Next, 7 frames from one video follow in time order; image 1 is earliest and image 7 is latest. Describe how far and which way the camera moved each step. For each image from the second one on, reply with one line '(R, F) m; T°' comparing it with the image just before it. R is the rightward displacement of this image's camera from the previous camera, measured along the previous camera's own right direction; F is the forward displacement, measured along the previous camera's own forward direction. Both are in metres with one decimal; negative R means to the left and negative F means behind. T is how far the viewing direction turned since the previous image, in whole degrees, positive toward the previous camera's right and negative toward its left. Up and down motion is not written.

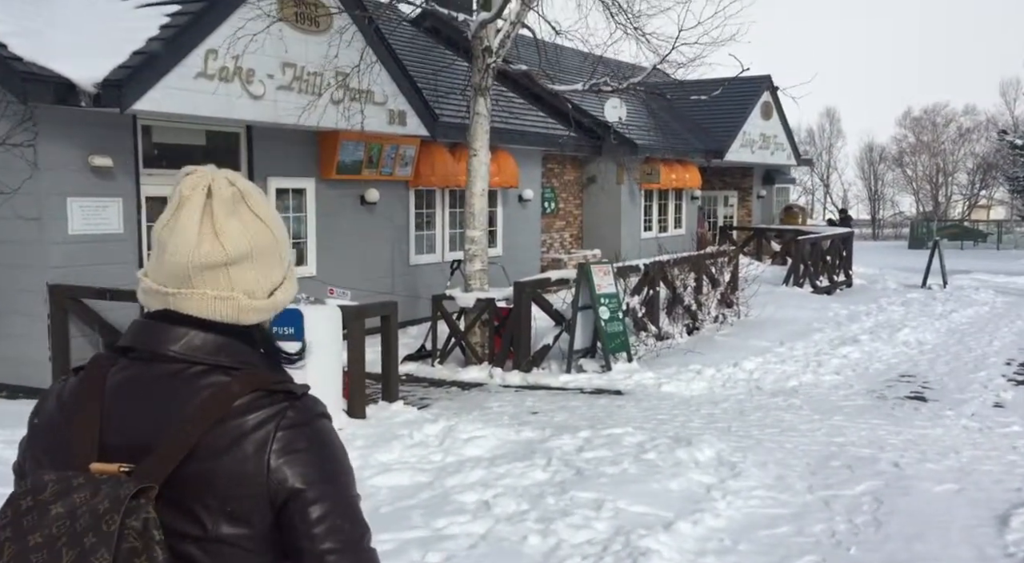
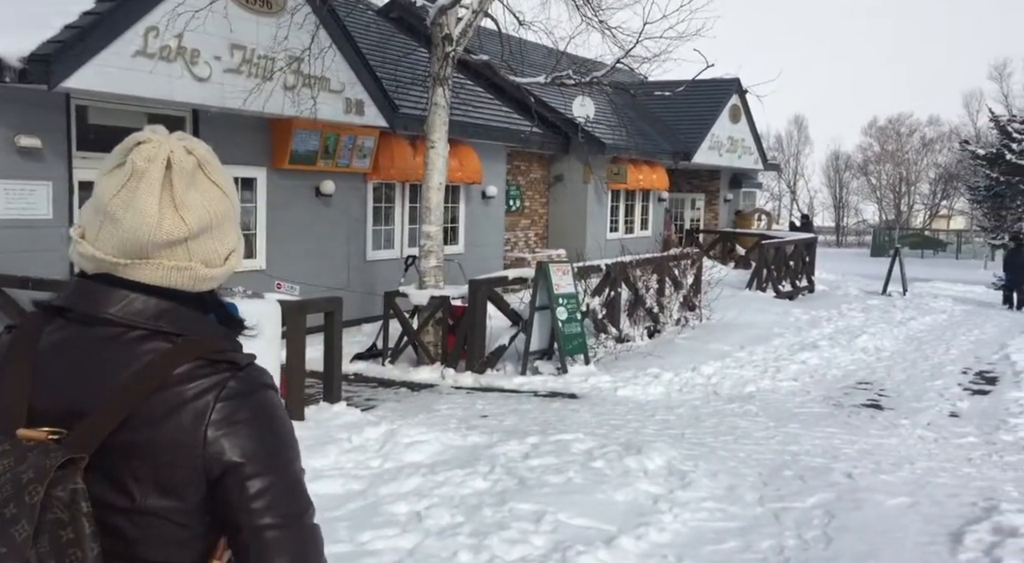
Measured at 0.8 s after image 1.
(+0.1, +0.3) m; +2°
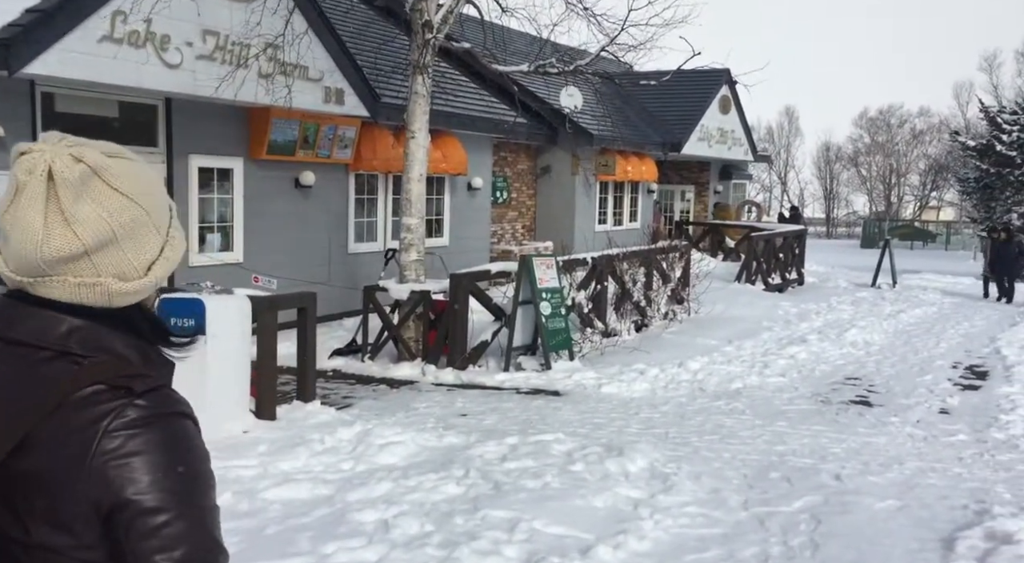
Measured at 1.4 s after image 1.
(+0.1, +0.2) m; 0°
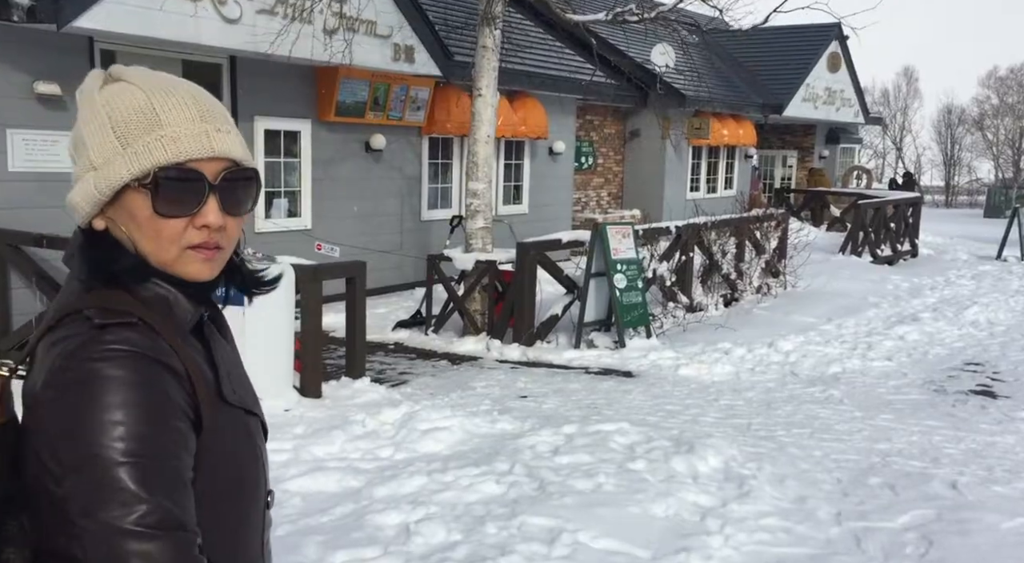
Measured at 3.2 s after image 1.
(+0.2, +0.8) m; -6°
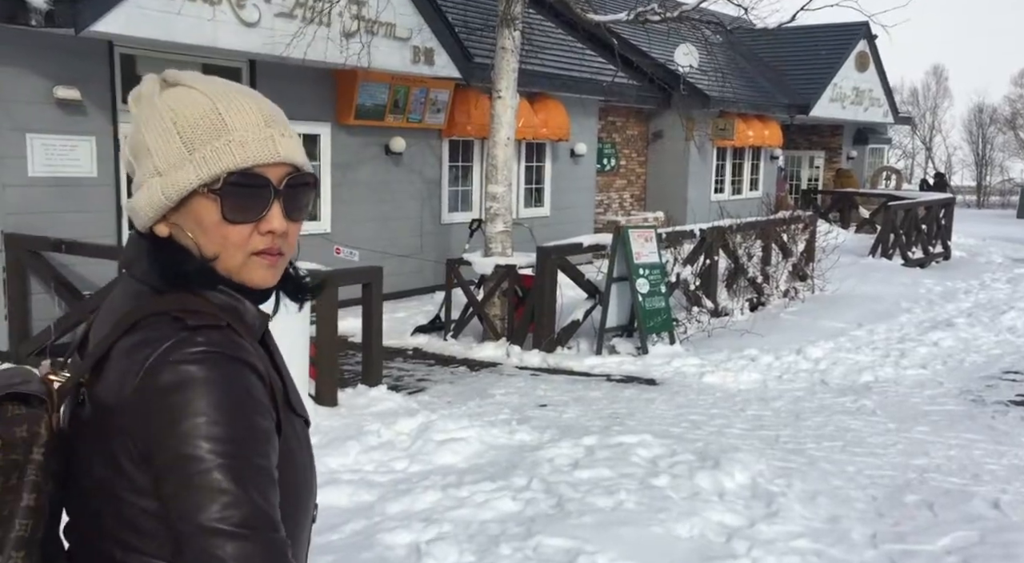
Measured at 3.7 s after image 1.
(0.0, +0.2) m; -1°
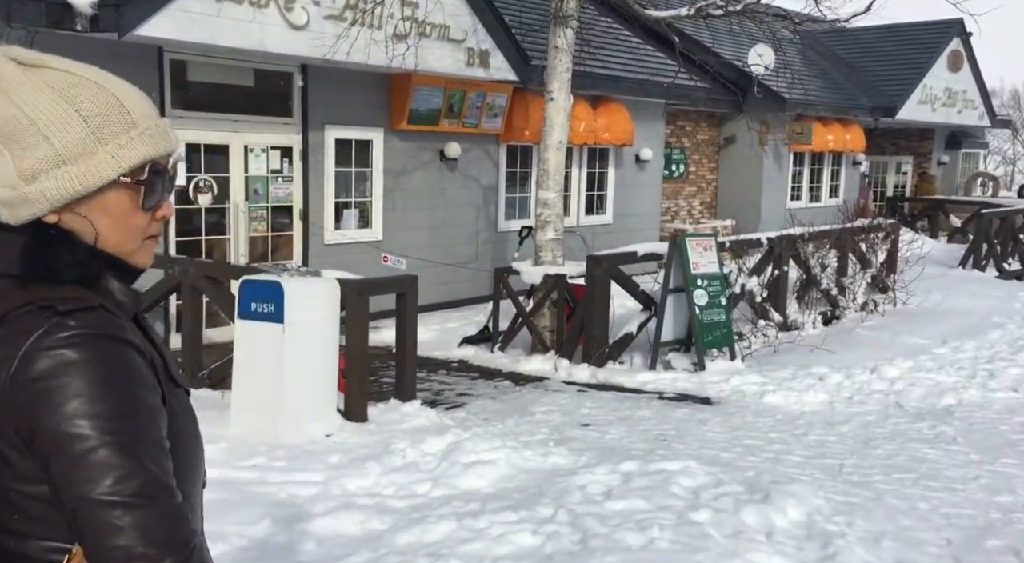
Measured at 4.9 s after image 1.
(+0.2, +0.5) m; -5°
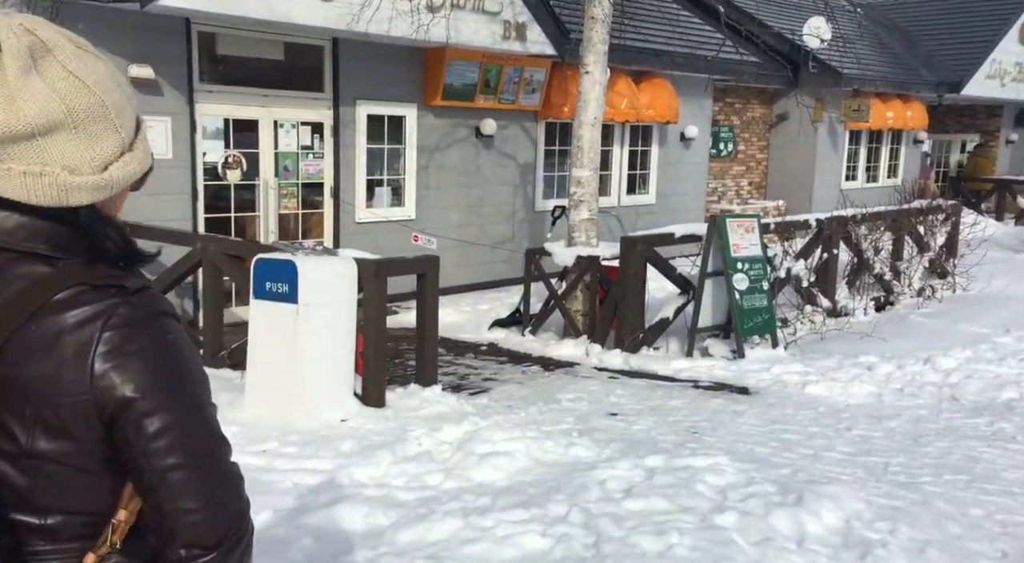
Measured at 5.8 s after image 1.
(+0.2, +0.3) m; -3°
